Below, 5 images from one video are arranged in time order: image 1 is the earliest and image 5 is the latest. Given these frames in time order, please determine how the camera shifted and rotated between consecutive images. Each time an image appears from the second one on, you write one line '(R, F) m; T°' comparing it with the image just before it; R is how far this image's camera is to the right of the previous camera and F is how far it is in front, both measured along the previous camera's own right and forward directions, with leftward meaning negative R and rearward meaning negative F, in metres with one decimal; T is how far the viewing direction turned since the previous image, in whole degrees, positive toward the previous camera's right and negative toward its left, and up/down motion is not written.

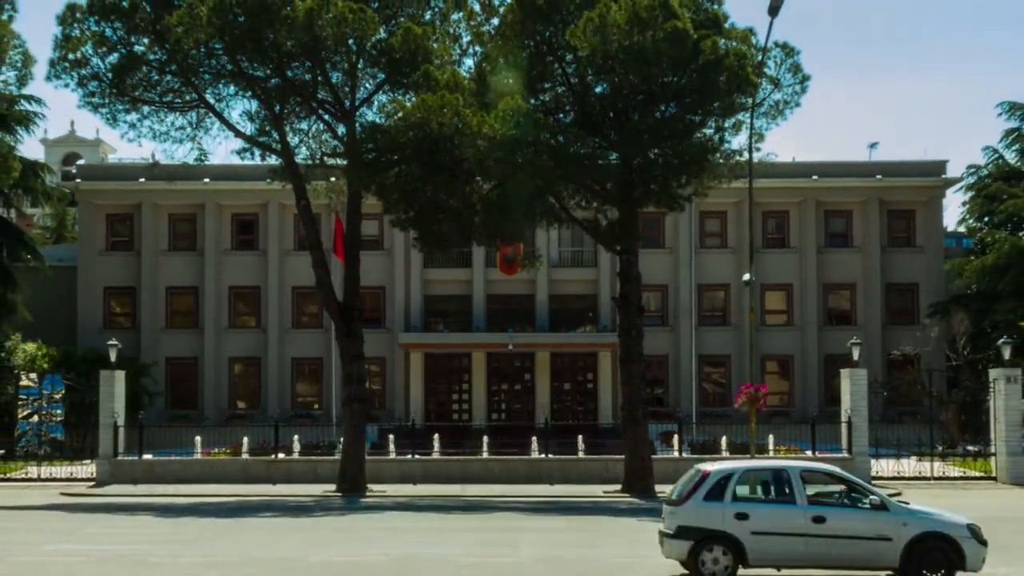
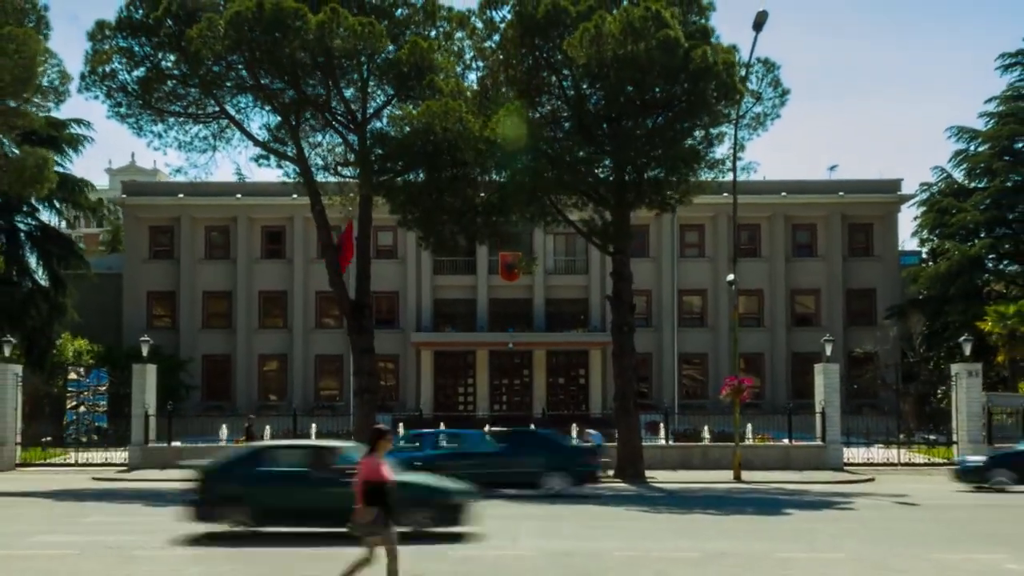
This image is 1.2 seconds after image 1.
(0.0, -2.0) m; 0°
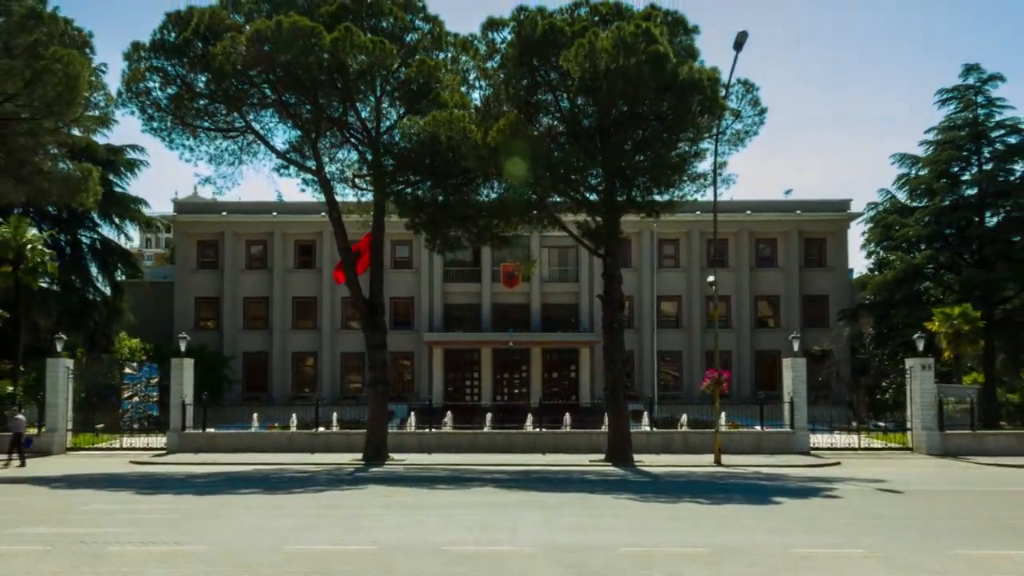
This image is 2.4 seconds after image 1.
(0.0, -2.8) m; 0°
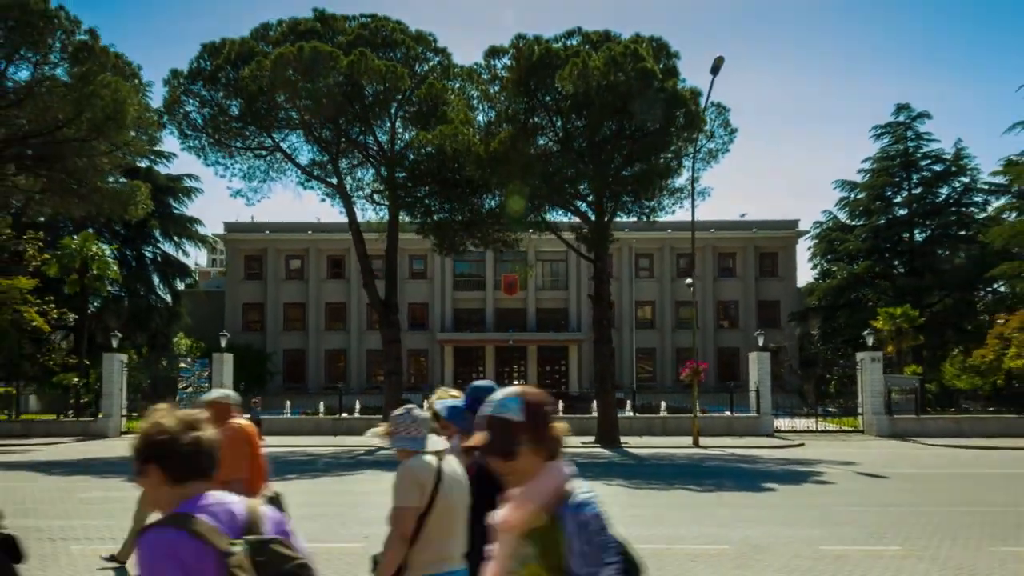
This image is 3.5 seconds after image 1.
(0.0, -3.9) m; 0°
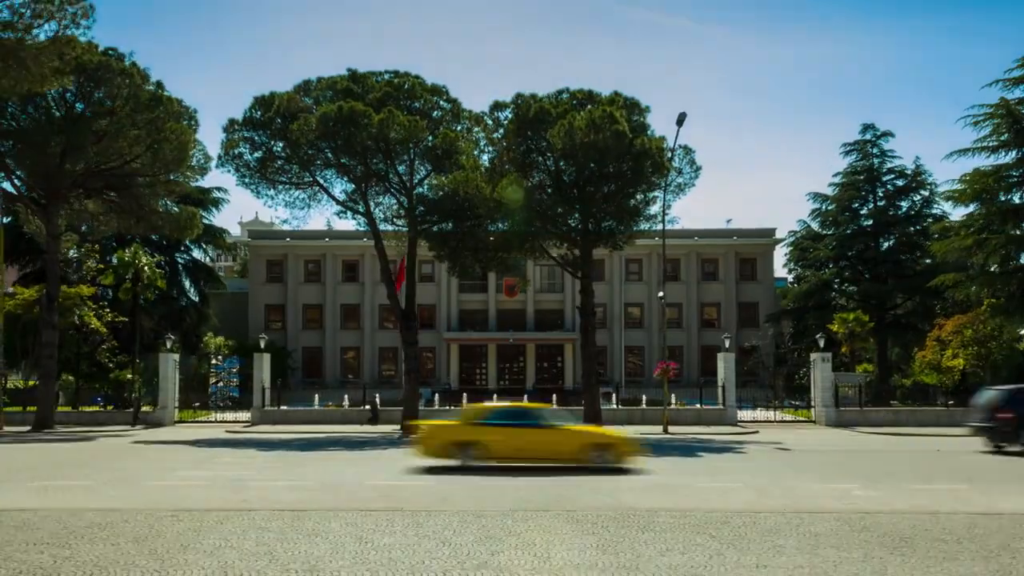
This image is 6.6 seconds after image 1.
(+0.2, -4.8) m; 0°
